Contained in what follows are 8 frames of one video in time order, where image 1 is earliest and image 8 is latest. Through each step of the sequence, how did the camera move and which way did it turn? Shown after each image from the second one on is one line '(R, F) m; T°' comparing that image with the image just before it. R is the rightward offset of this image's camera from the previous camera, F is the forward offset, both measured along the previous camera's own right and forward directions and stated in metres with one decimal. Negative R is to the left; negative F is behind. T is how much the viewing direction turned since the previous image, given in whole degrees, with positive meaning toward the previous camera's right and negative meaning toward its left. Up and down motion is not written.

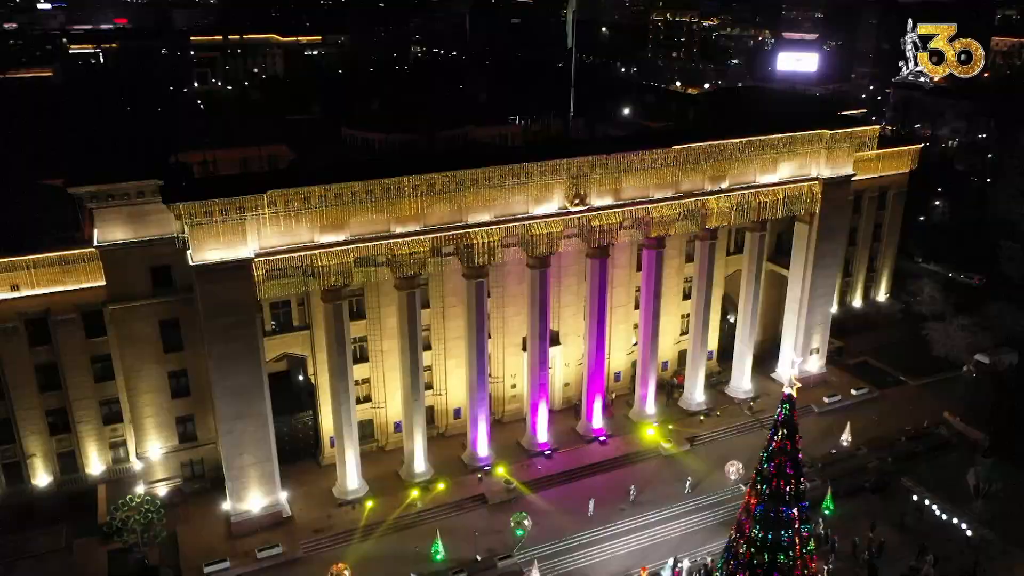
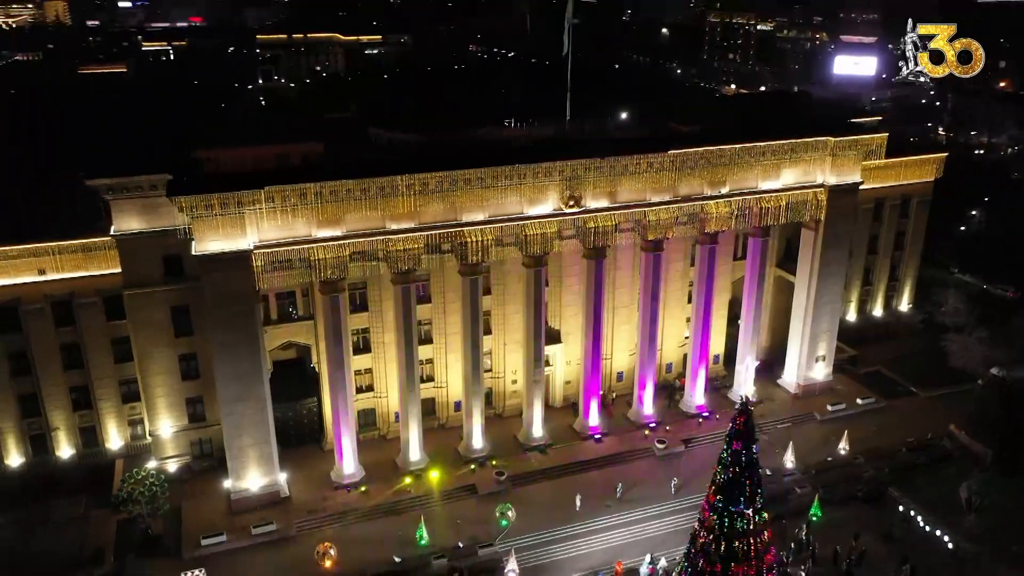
(+3.0, -1.0) m; -4°
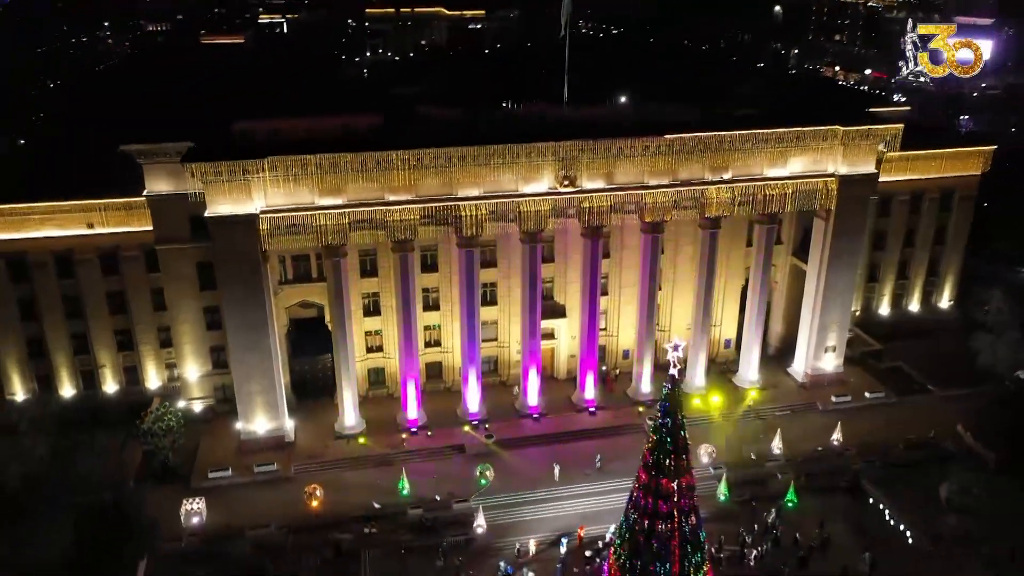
(+5.4, -1.5) m; -8°
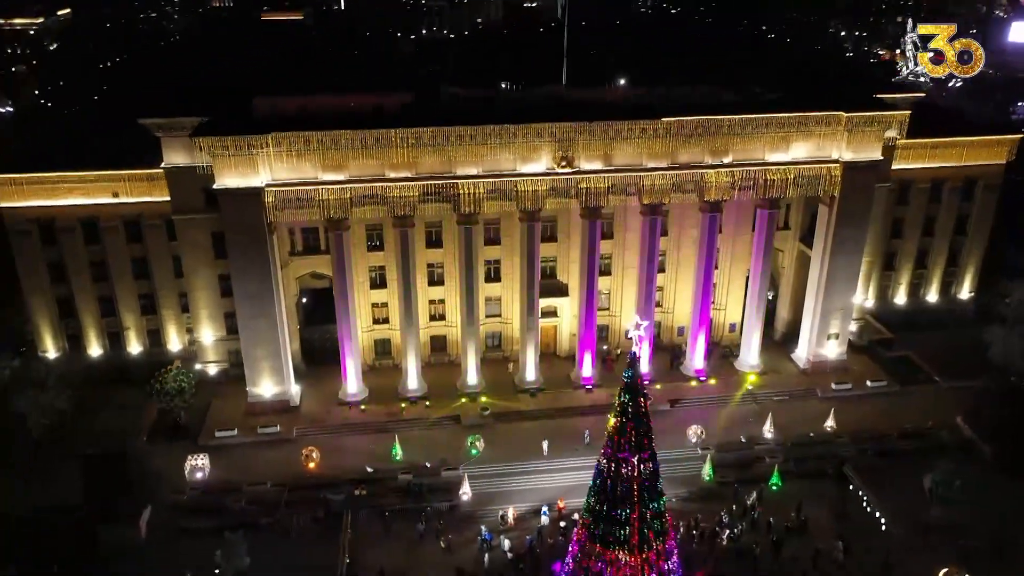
(+3.0, -0.9) m; -4°
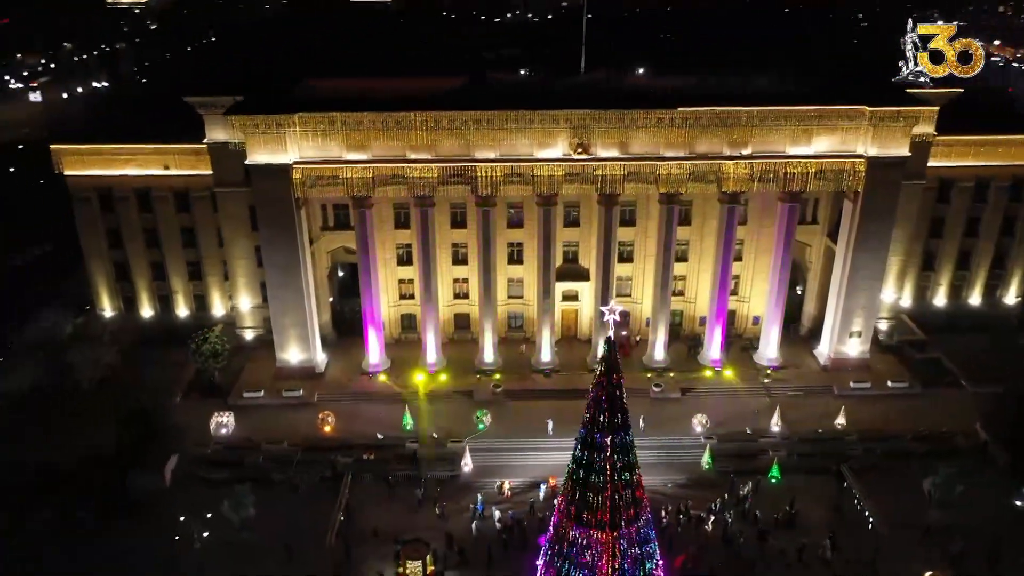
(+3.6, -1.0) m; -6°
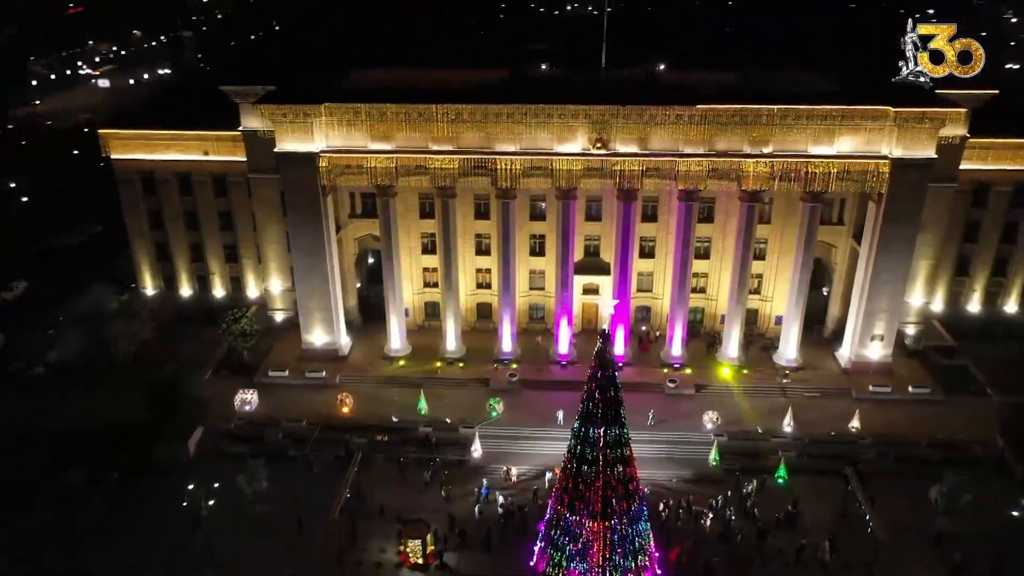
(+2.1, -0.6) m; -4°
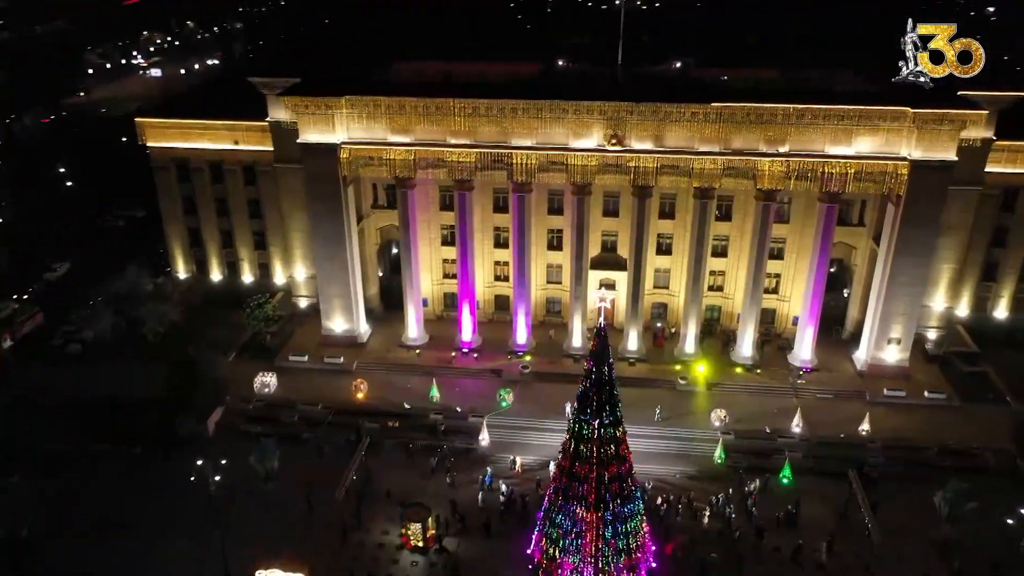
(+1.7, -0.5) m; -3°
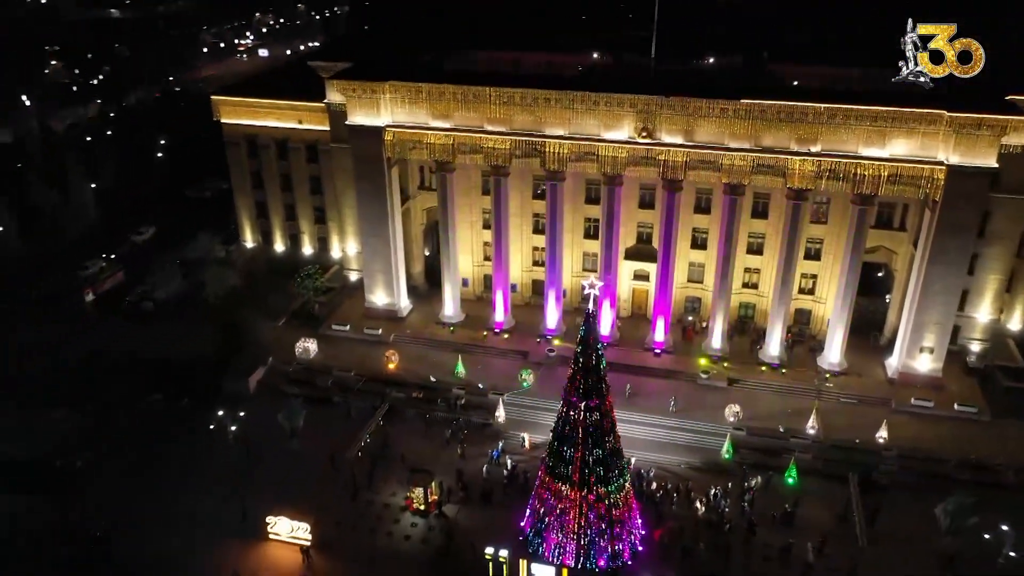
(+4.0, -1.2) m; -7°
